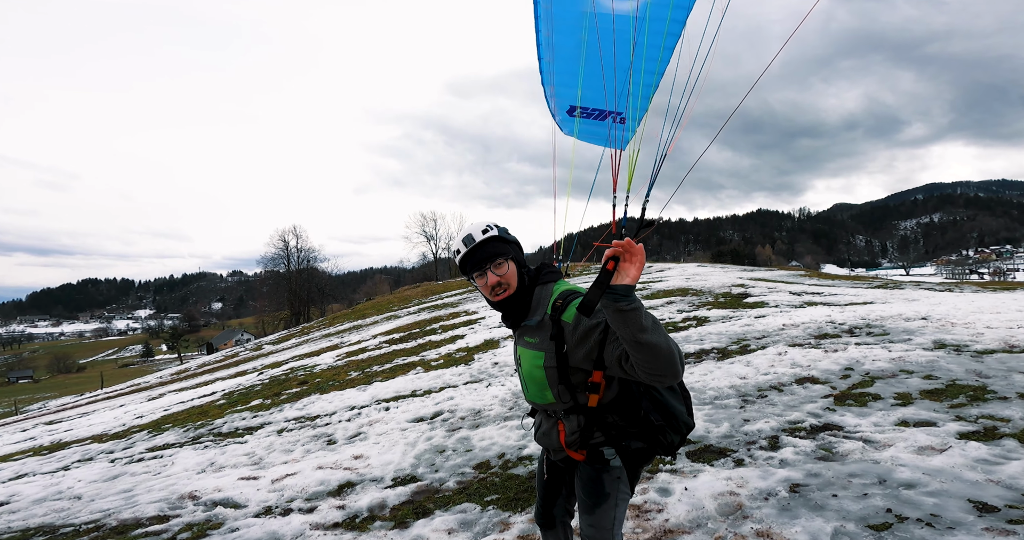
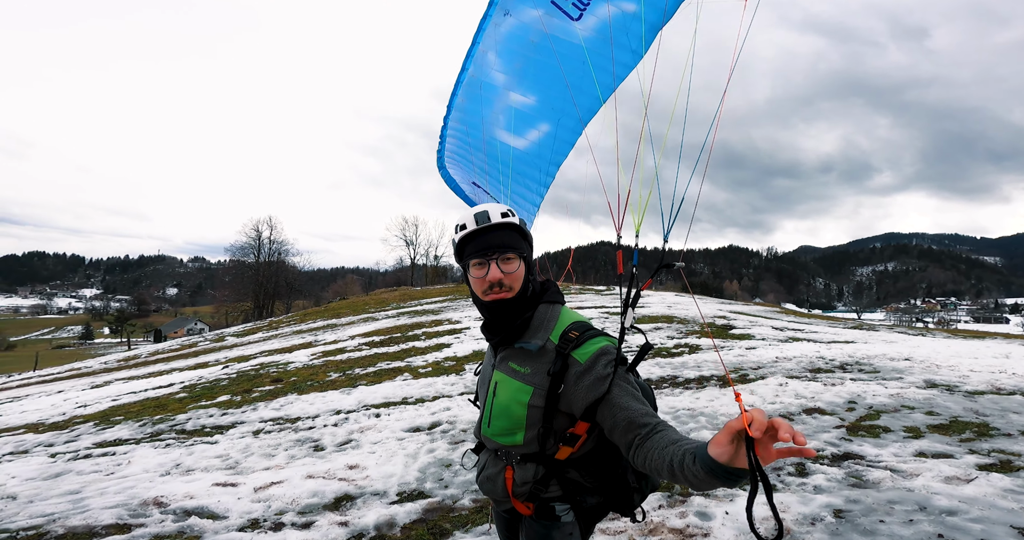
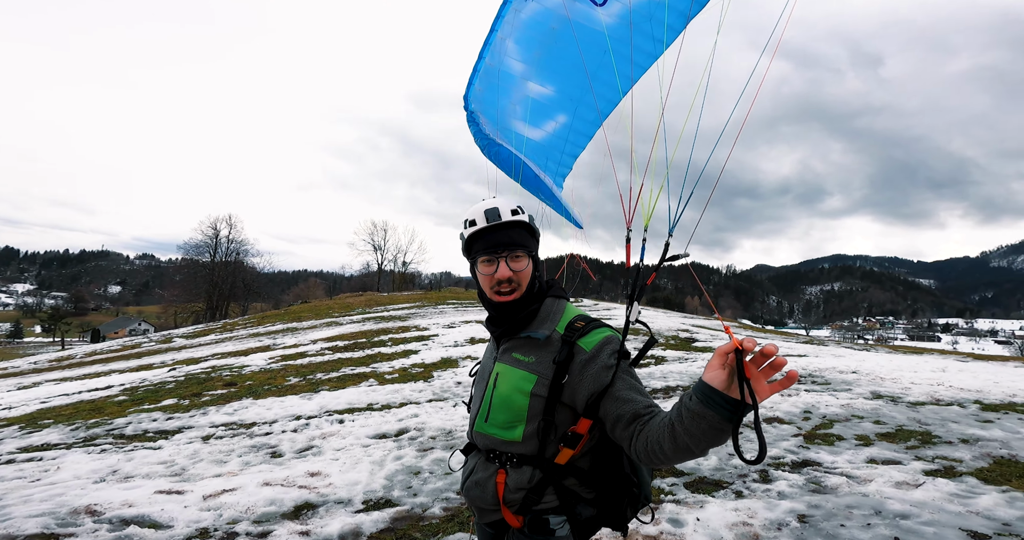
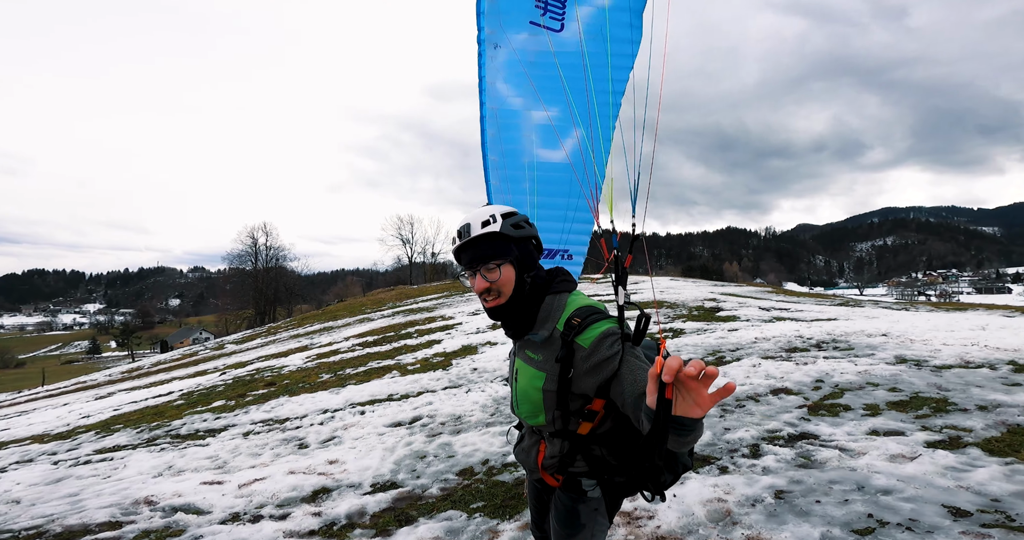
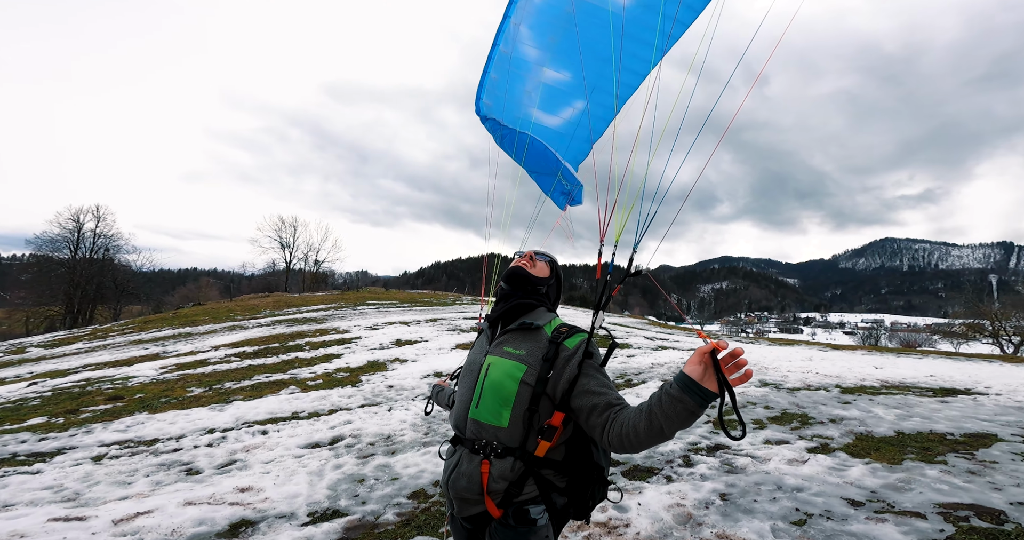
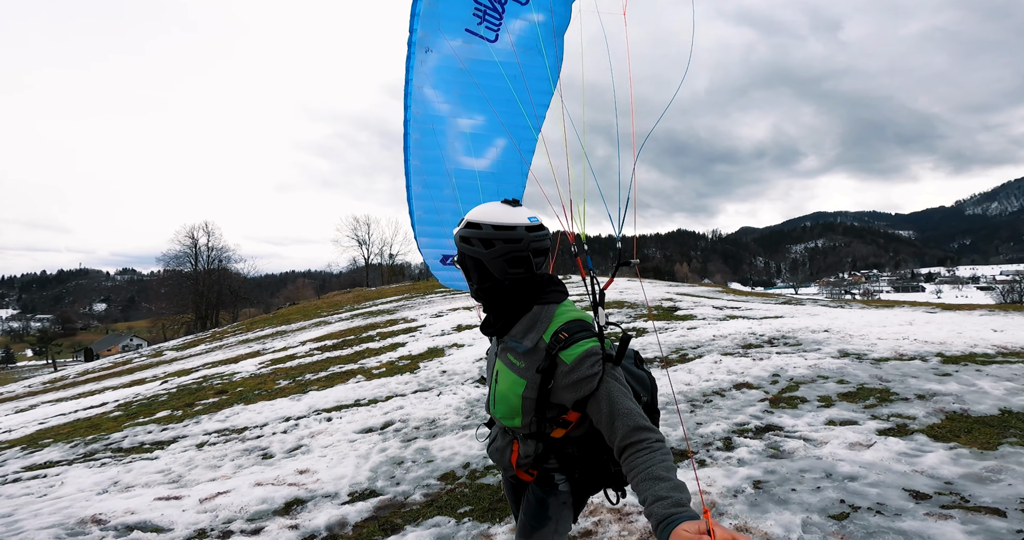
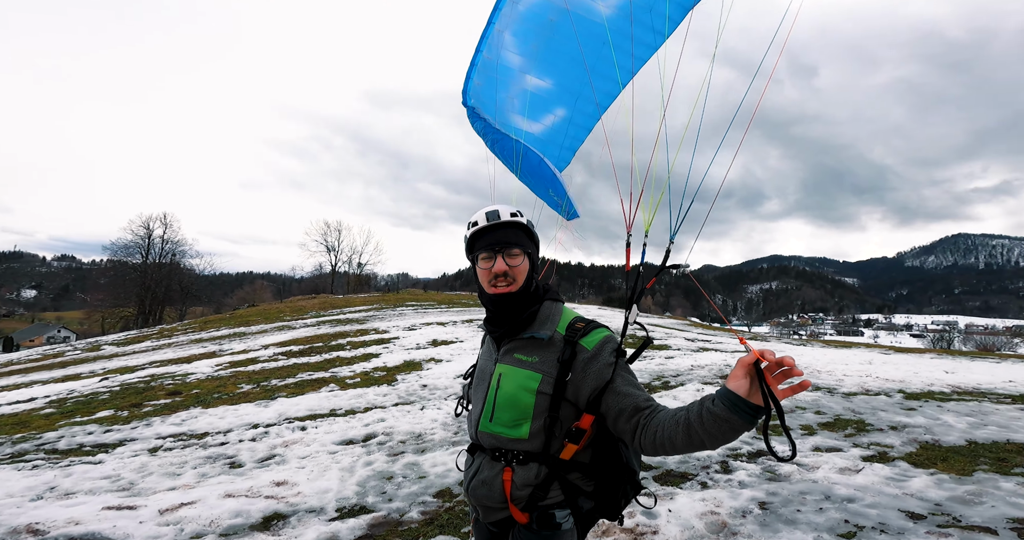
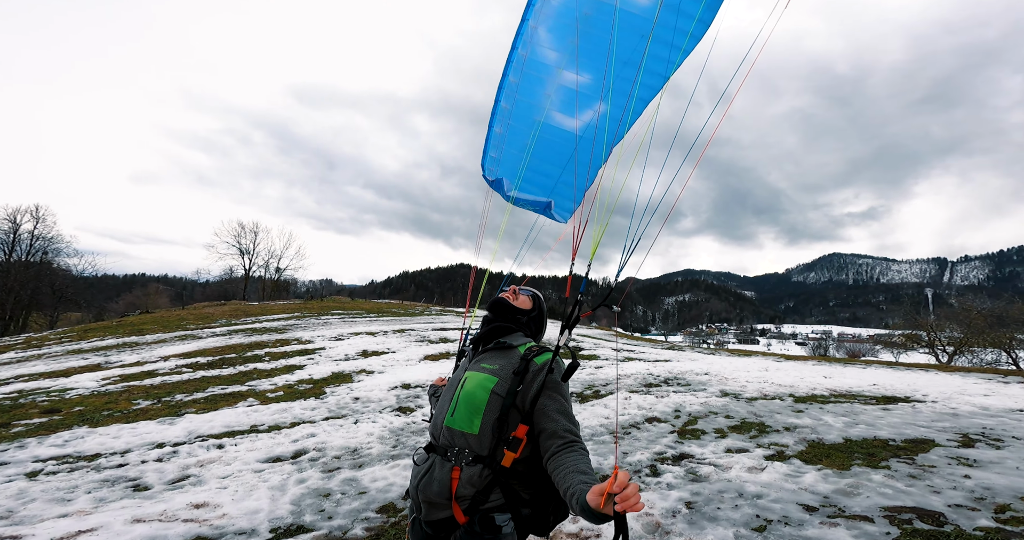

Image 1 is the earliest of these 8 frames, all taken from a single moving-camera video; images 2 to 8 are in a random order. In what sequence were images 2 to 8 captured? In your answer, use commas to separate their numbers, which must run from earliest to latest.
4, 6, 2, 3, 7, 5, 8
